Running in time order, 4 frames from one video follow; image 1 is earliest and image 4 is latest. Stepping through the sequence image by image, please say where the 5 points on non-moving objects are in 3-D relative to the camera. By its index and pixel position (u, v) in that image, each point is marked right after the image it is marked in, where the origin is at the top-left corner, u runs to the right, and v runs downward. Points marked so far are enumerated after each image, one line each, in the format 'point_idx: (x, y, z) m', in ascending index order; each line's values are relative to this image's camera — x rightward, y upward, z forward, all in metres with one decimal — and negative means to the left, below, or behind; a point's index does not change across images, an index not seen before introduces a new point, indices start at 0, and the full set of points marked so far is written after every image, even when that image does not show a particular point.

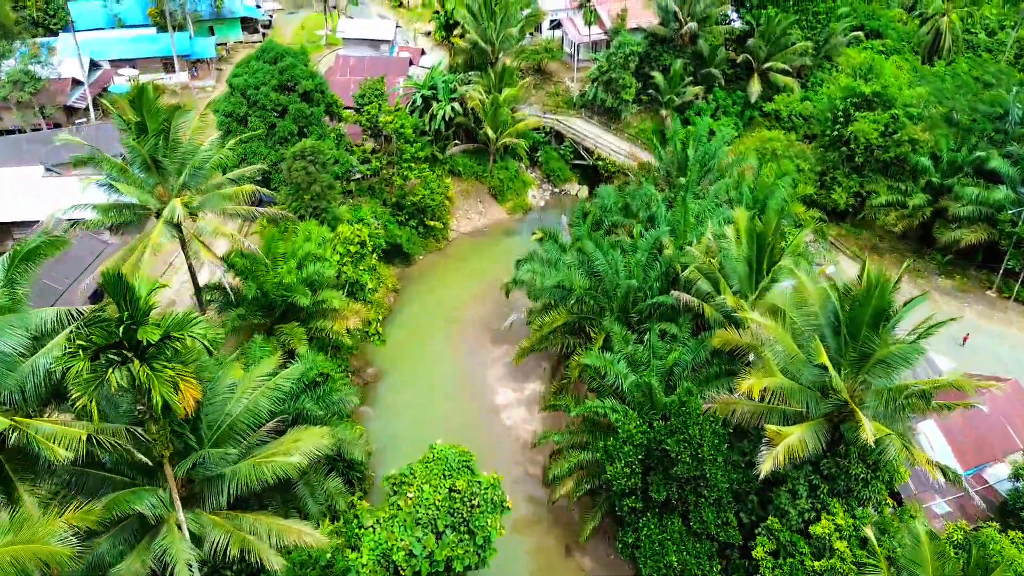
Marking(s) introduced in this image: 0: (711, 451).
0: (+4.1, -3.3, +14.9) m
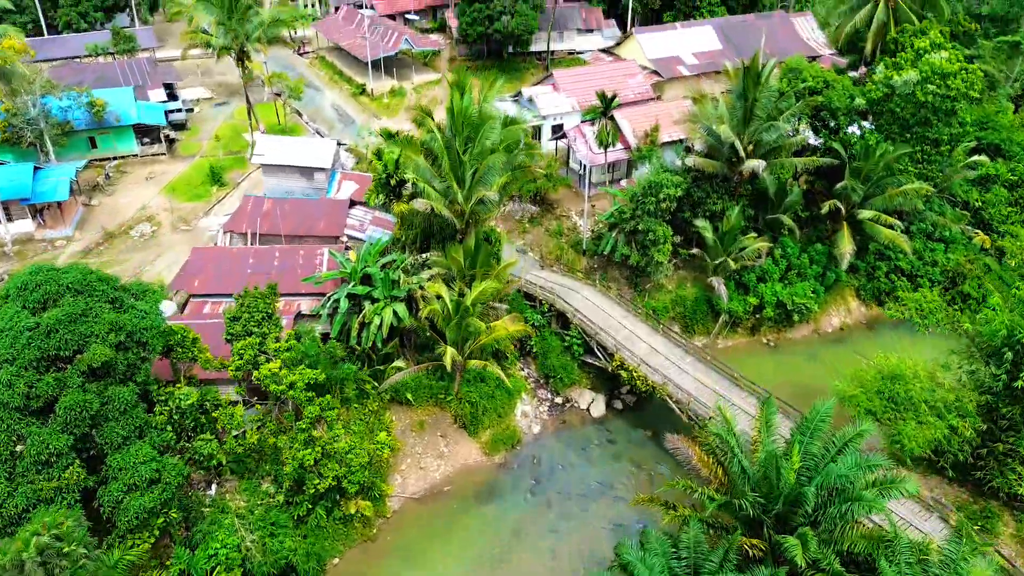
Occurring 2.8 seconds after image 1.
0: (+3.2, -11.4, +2.8) m
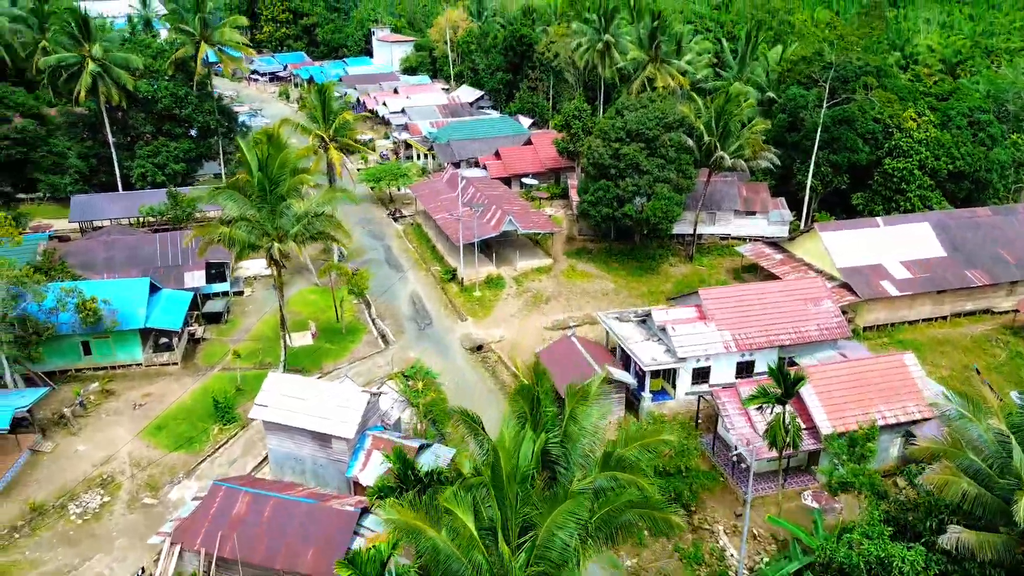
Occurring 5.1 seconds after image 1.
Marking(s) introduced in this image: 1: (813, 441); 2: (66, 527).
0: (-0.1, -16.5, -10.0) m
1: (+7.9, -4.1, +19.4) m
2: (-11.7, -6.2, +19.2) m
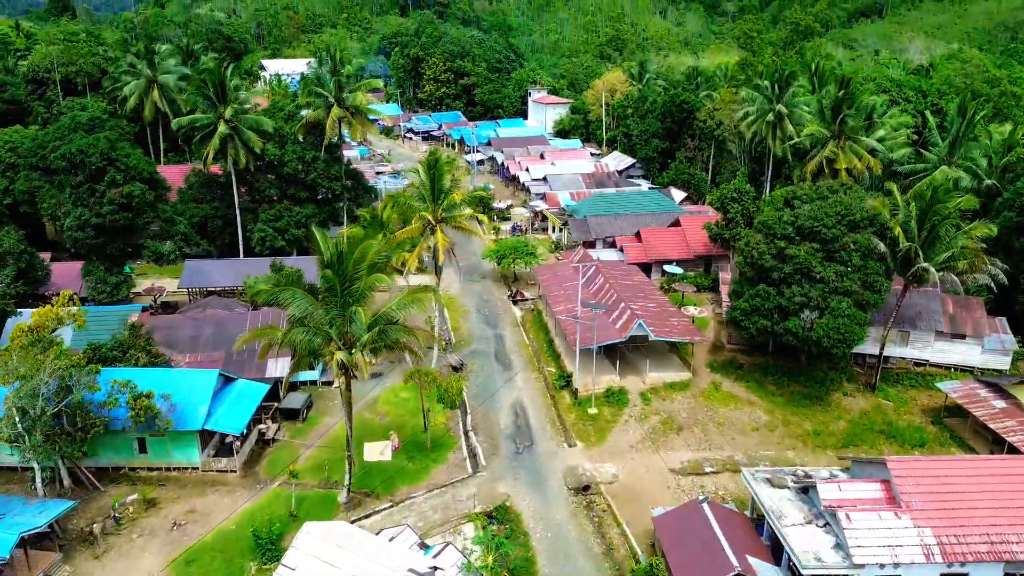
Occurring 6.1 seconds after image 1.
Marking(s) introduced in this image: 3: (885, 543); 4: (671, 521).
0: (-5.5, -17.4, -15.8) m
1: (+9.3, -8.0, +12.1) m
2: (-10.0, -8.7, +15.8) m
3: (+8.6, -5.9, +16.7) m
4: (+4.2, -6.1, +19.3) m
